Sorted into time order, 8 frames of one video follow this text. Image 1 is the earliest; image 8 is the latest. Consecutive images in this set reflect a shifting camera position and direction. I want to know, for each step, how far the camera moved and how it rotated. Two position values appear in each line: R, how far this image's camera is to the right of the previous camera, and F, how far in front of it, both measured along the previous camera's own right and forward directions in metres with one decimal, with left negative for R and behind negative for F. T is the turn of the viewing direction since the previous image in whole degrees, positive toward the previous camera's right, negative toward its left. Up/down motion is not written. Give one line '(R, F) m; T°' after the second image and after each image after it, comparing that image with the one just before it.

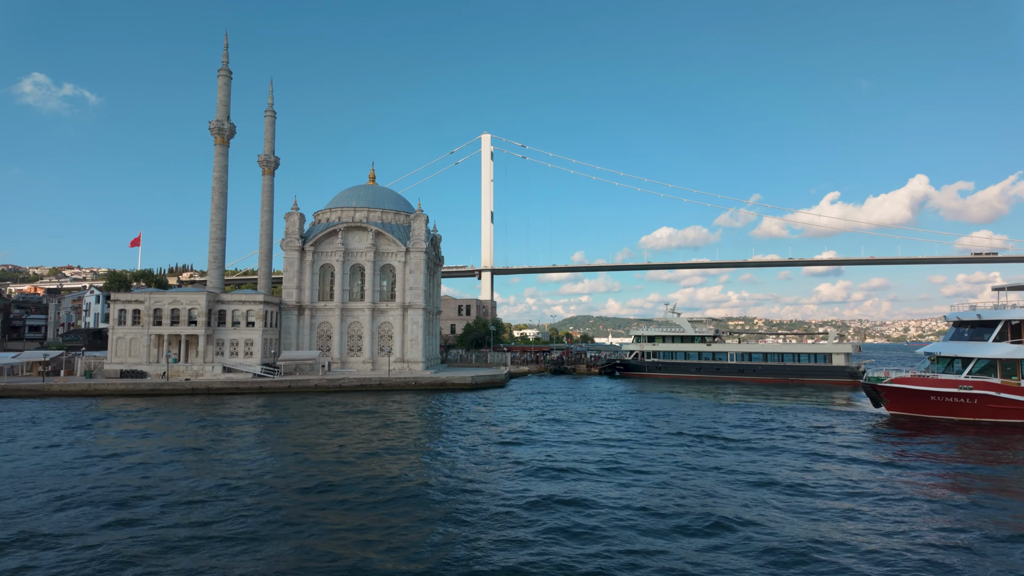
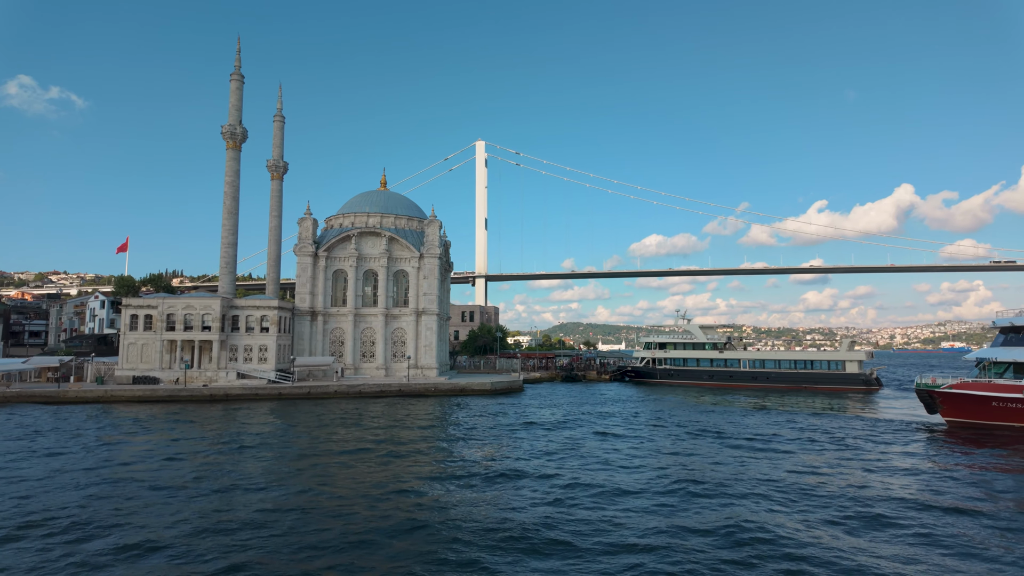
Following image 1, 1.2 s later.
(-1.6, 0.0) m; +1°
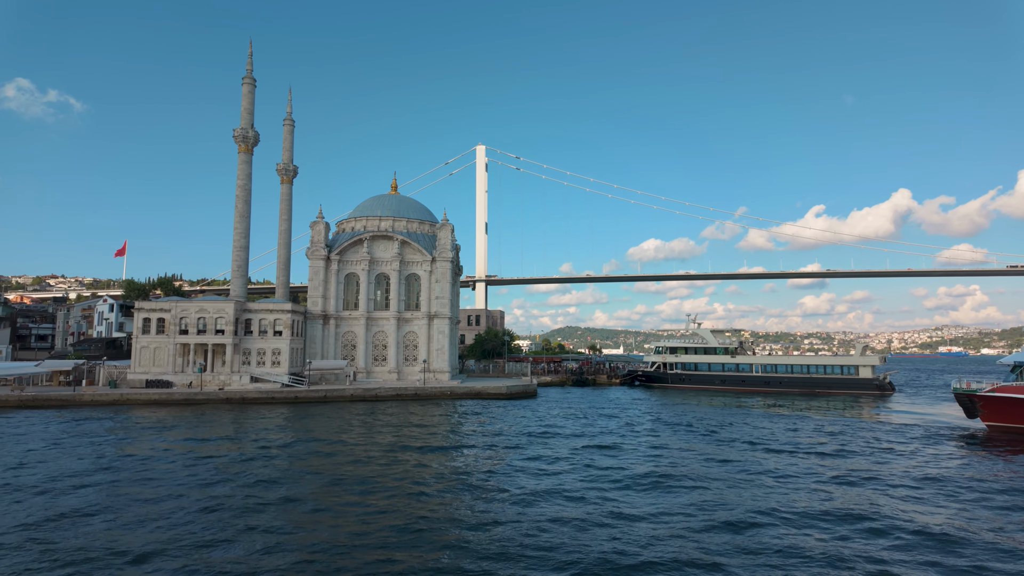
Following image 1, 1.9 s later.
(-1.0, 0.0) m; 0°
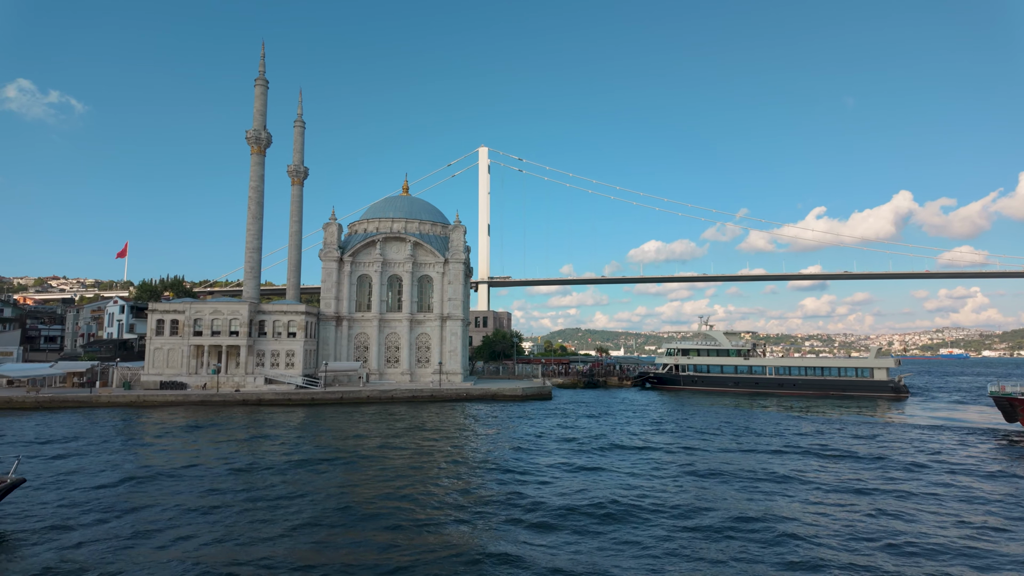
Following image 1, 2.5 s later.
(-0.8, 0.0) m; 0°
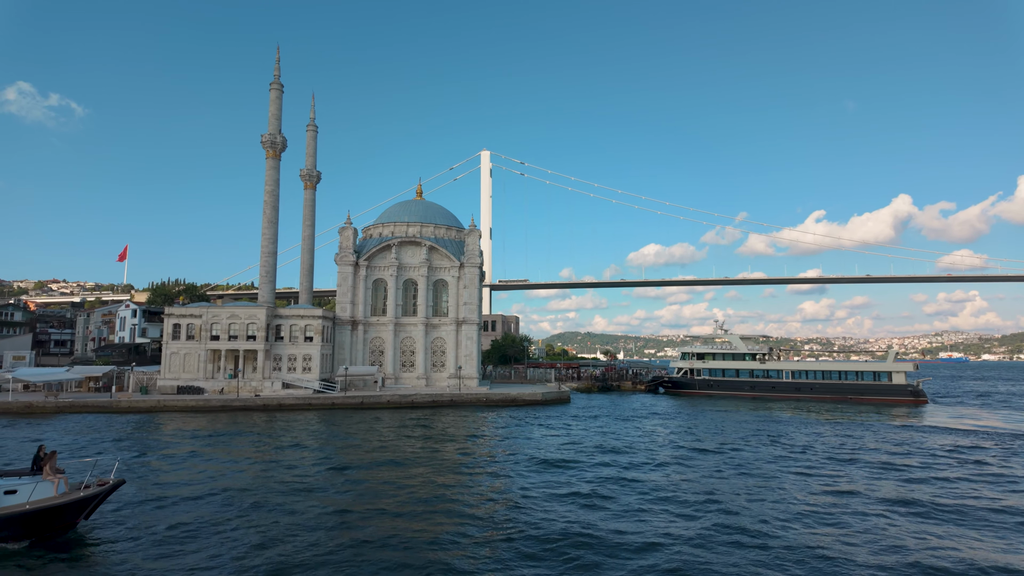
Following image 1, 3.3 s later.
(-1.1, 0.0) m; 0°
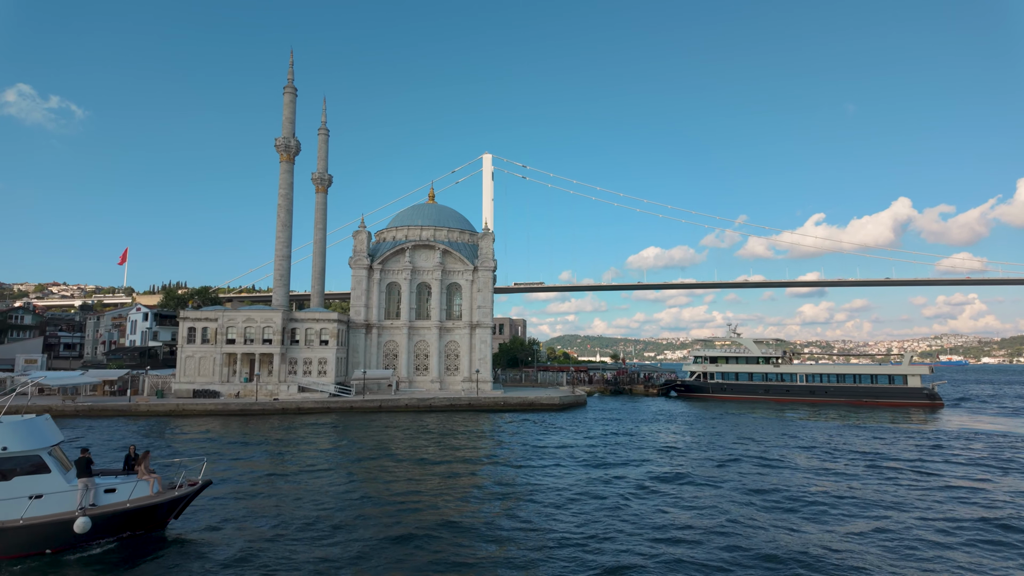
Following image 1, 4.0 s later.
(-1.0, 0.0) m; 0°
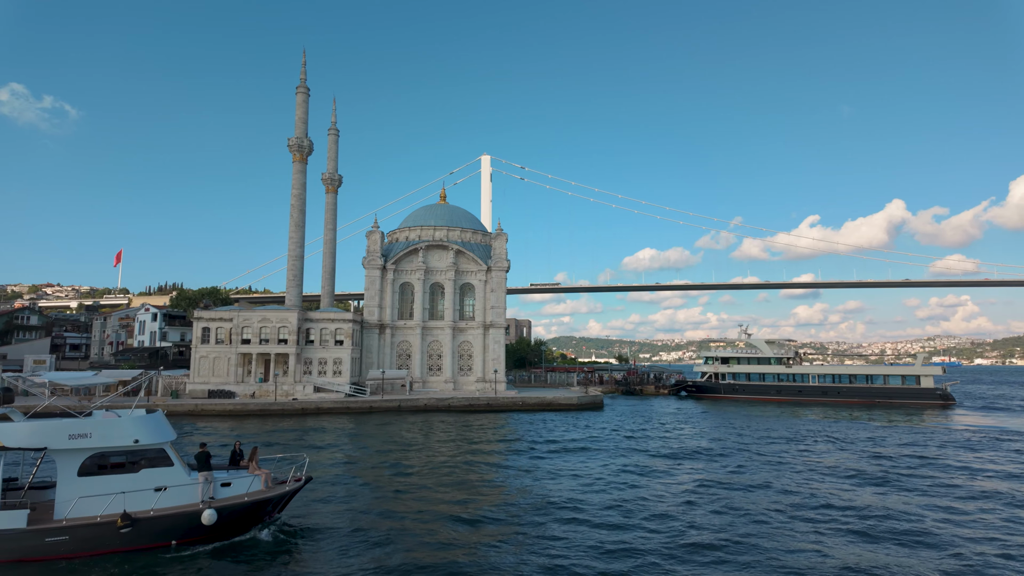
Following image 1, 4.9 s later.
(-1.2, 0.0) m; 0°
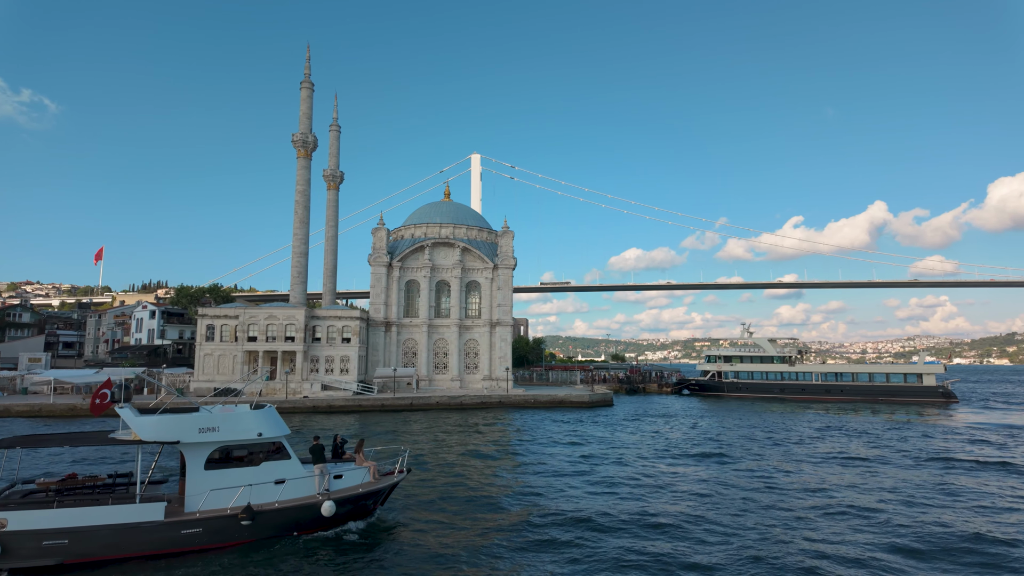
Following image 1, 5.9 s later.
(-1.3, 0.0) m; +1°
